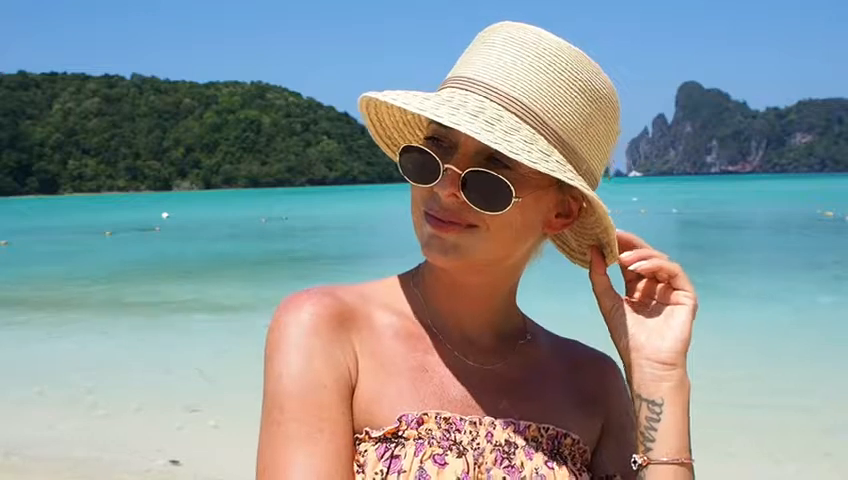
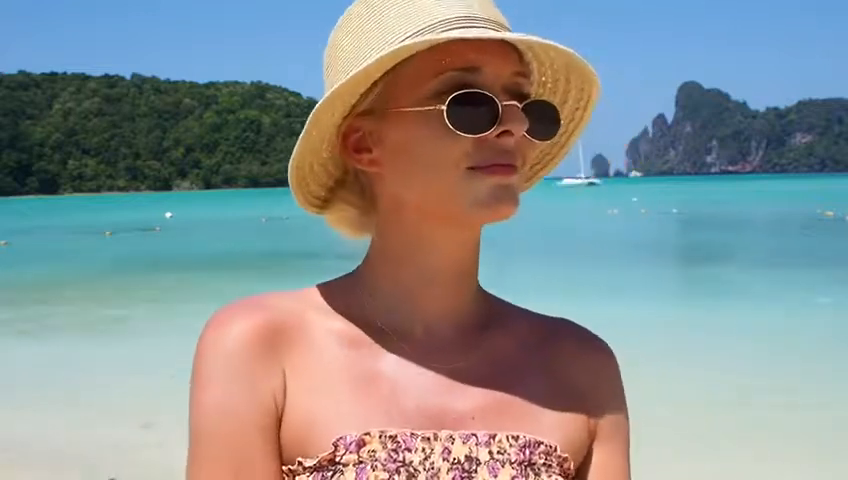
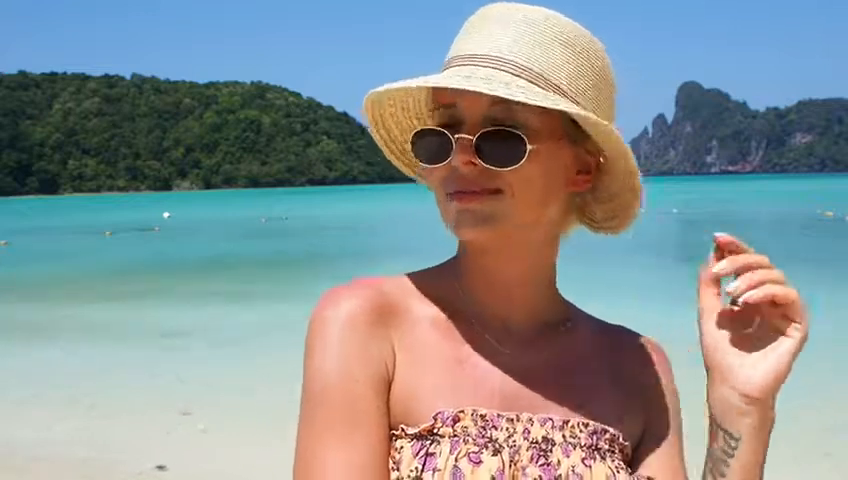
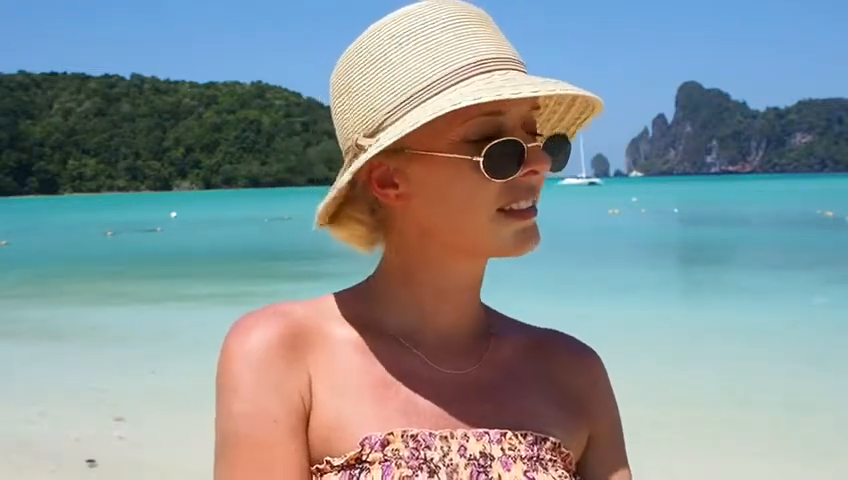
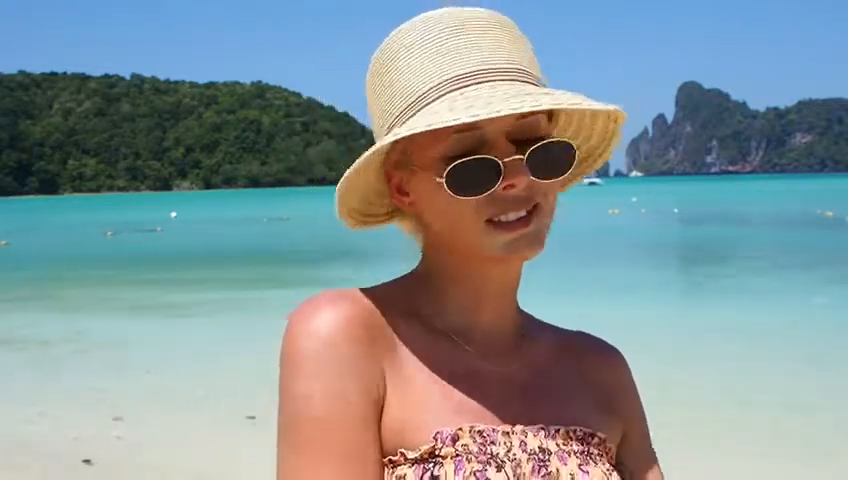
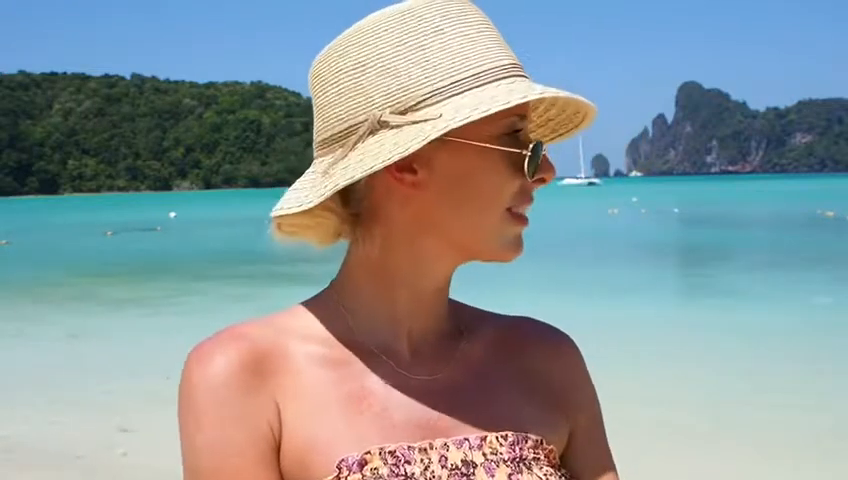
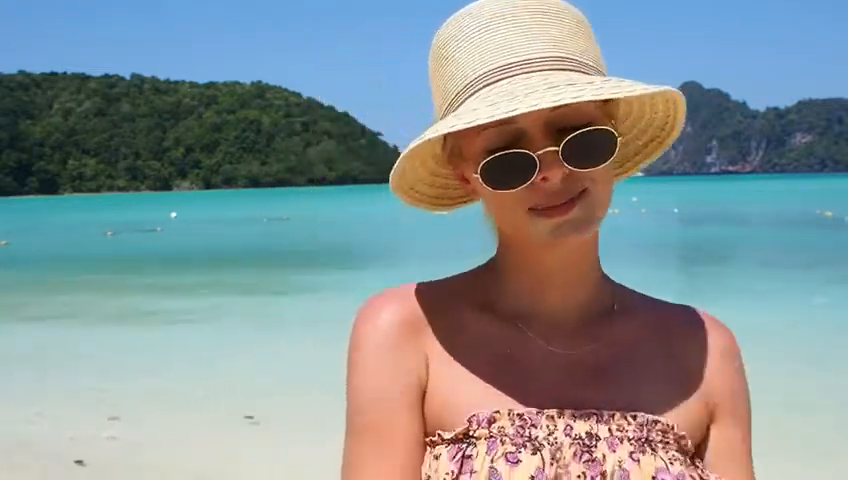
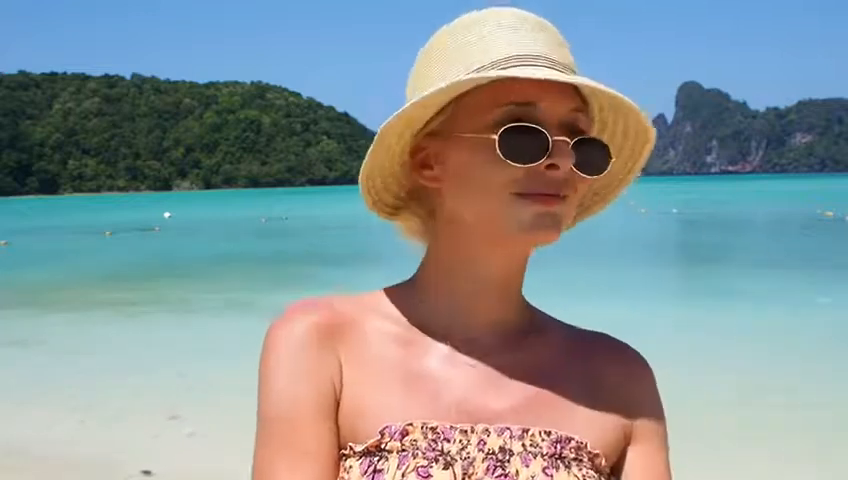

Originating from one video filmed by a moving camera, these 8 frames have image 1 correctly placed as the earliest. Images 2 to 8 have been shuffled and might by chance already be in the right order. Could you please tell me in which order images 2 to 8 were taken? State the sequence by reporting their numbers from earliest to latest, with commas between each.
3, 8, 2, 6, 4, 5, 7
